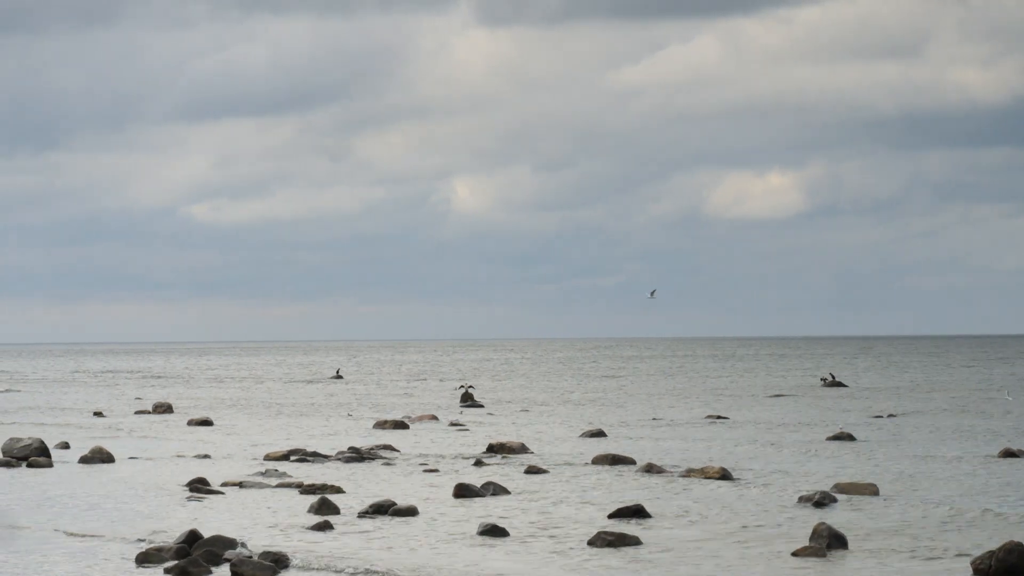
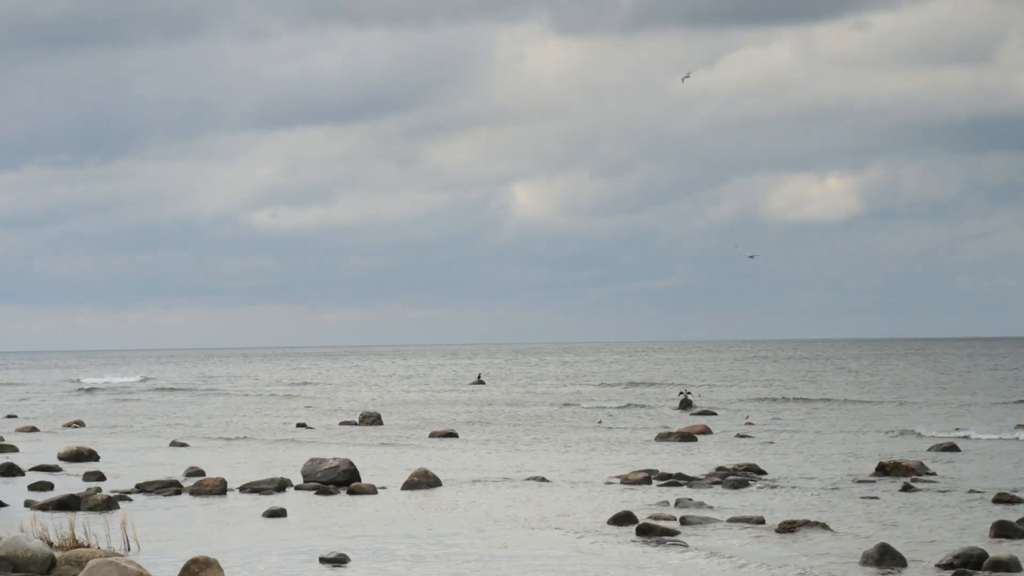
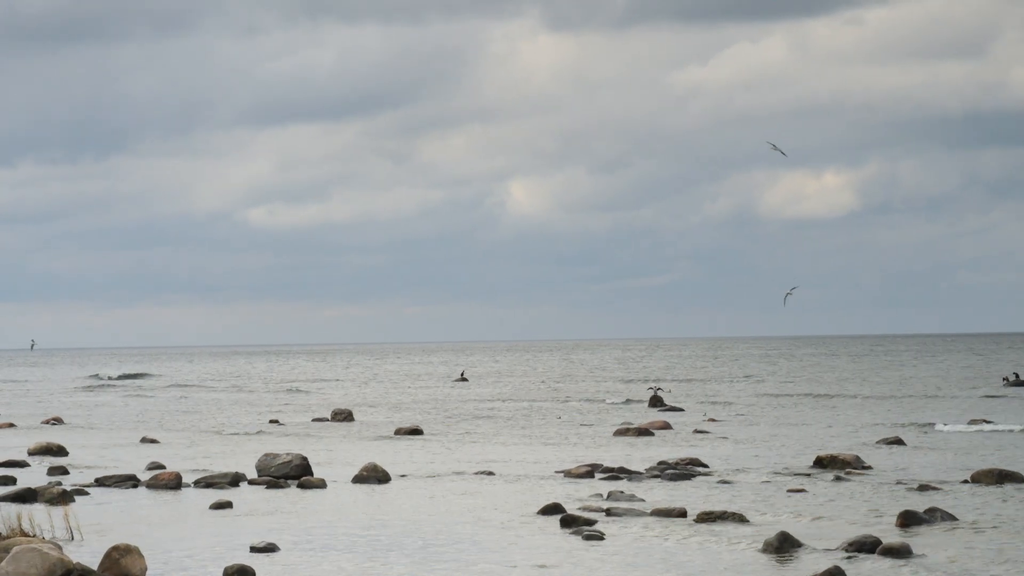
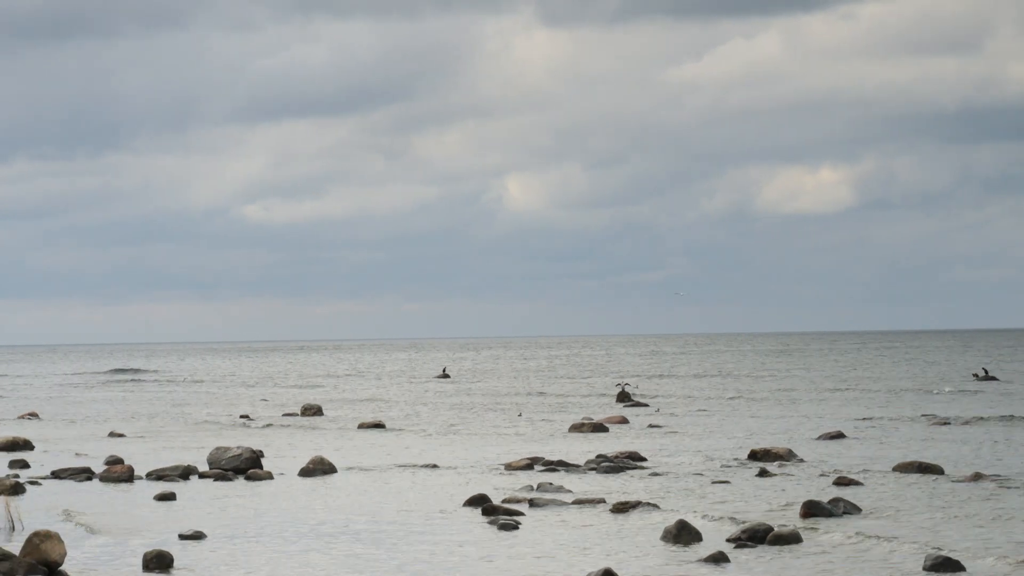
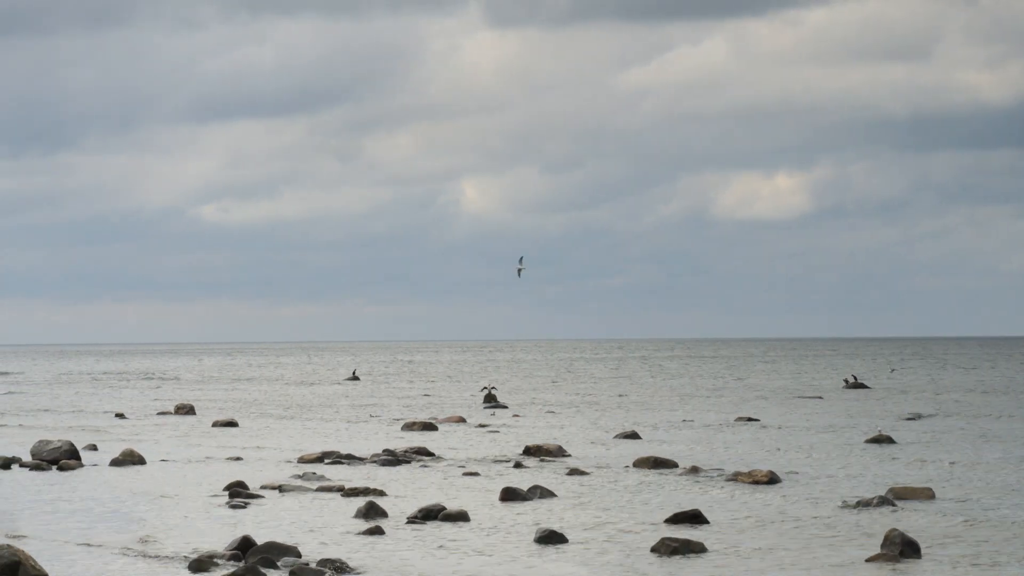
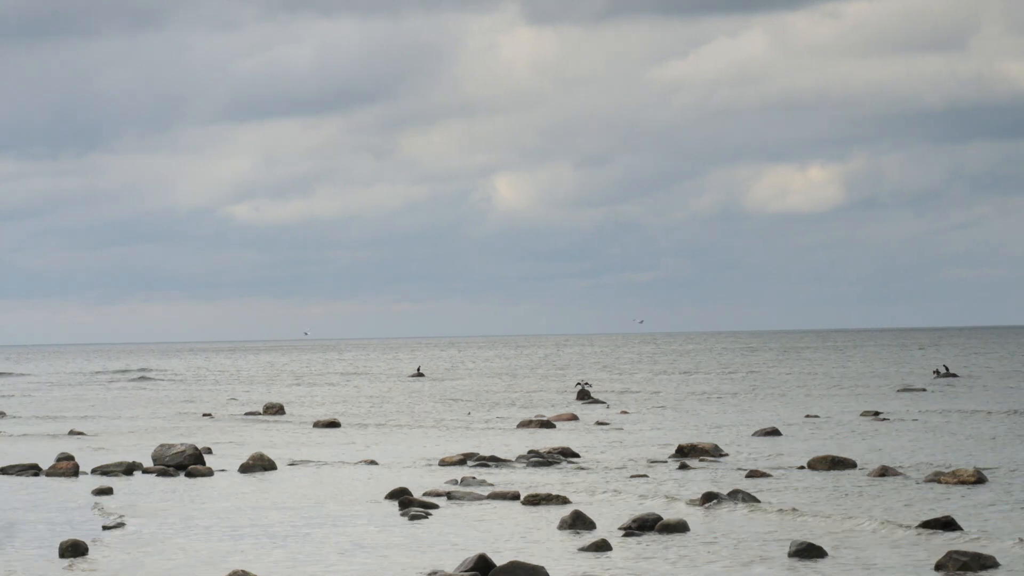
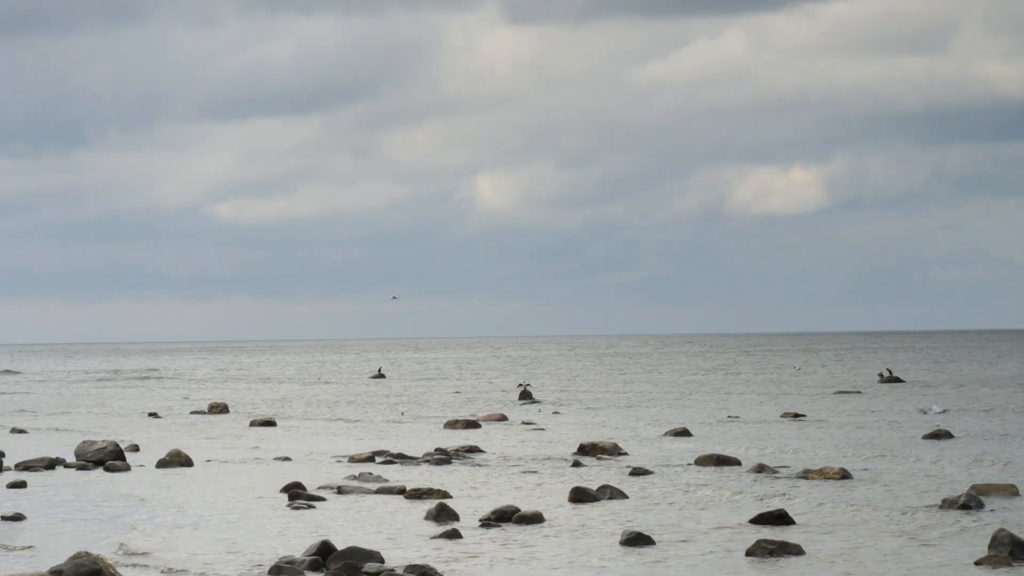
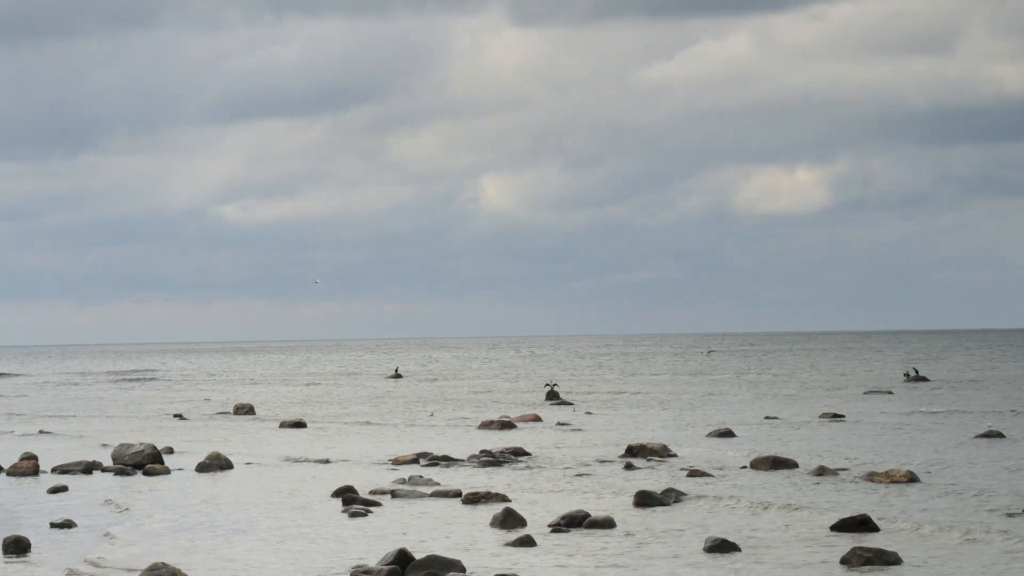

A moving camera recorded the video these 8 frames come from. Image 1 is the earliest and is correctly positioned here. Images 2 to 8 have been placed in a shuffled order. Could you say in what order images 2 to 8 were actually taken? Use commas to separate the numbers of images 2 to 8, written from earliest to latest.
5, 7, 8, 6, 4, 3, 2
